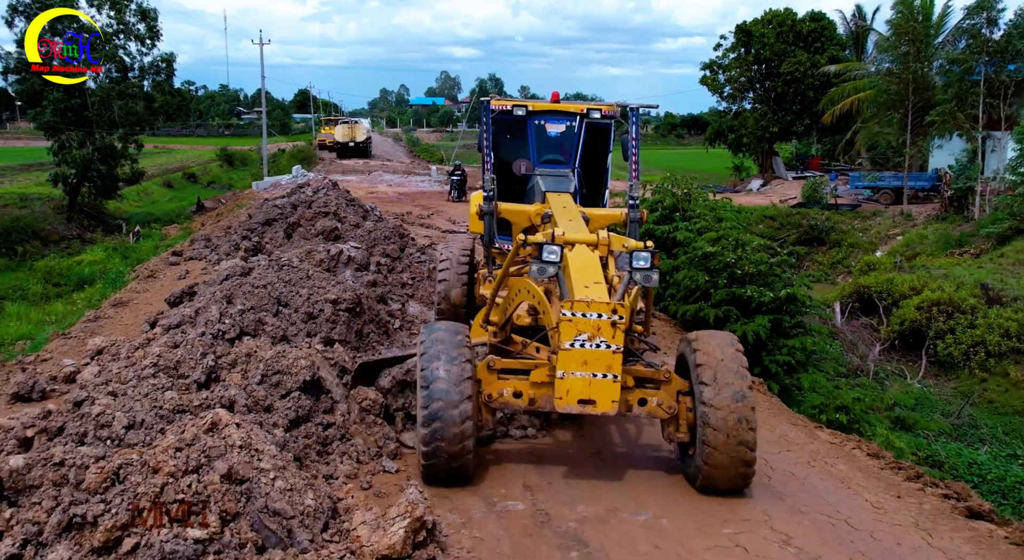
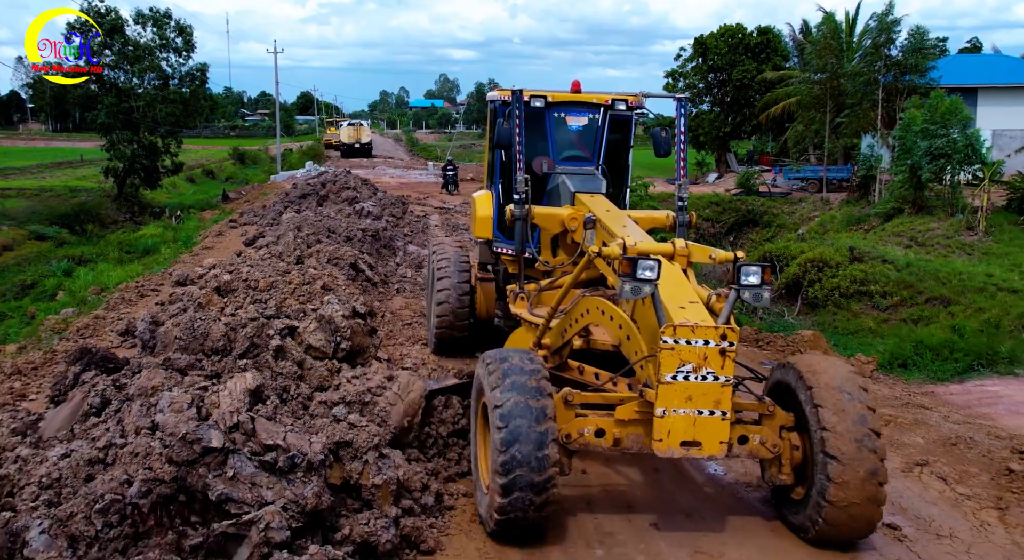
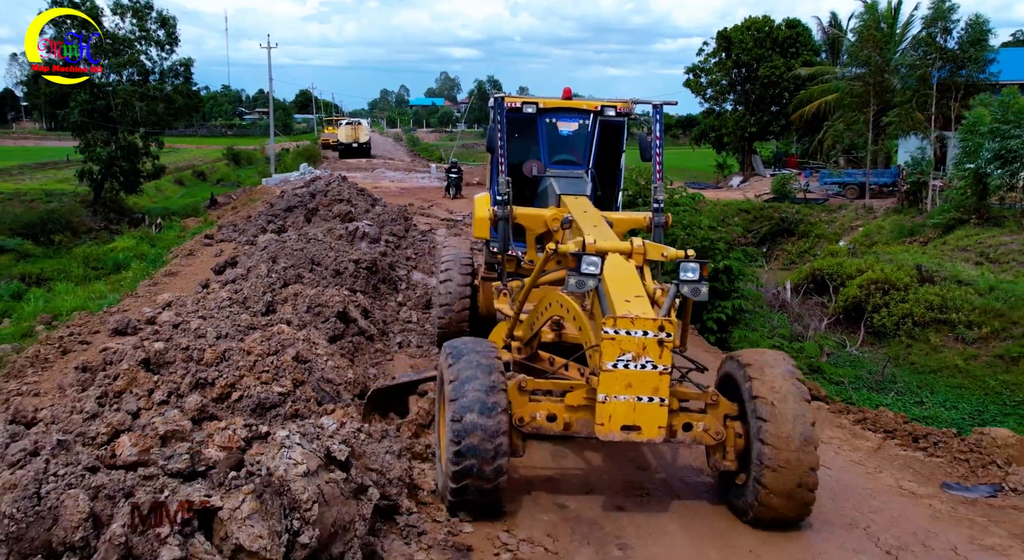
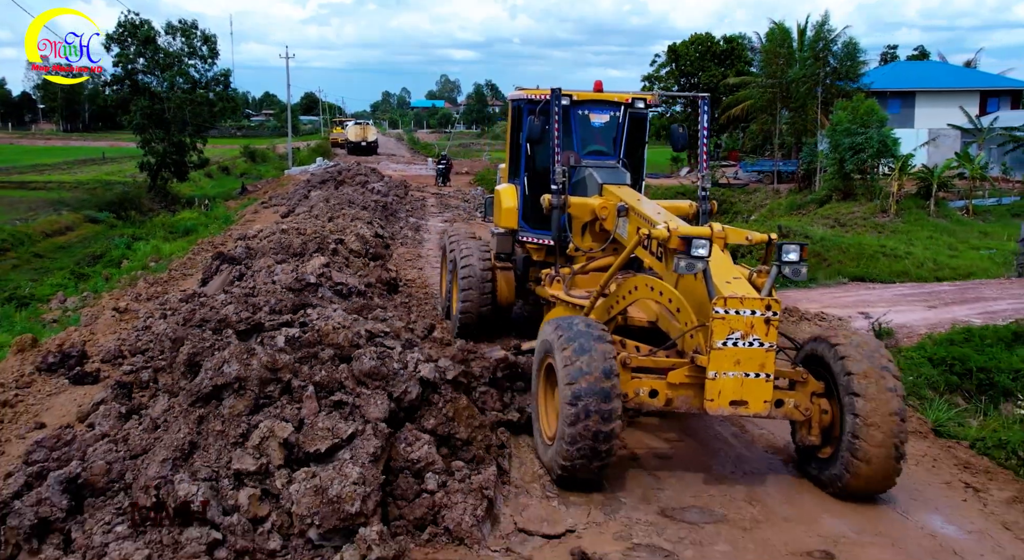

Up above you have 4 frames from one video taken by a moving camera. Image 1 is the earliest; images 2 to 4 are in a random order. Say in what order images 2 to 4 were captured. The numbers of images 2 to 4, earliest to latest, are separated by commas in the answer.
3, 2, 4
